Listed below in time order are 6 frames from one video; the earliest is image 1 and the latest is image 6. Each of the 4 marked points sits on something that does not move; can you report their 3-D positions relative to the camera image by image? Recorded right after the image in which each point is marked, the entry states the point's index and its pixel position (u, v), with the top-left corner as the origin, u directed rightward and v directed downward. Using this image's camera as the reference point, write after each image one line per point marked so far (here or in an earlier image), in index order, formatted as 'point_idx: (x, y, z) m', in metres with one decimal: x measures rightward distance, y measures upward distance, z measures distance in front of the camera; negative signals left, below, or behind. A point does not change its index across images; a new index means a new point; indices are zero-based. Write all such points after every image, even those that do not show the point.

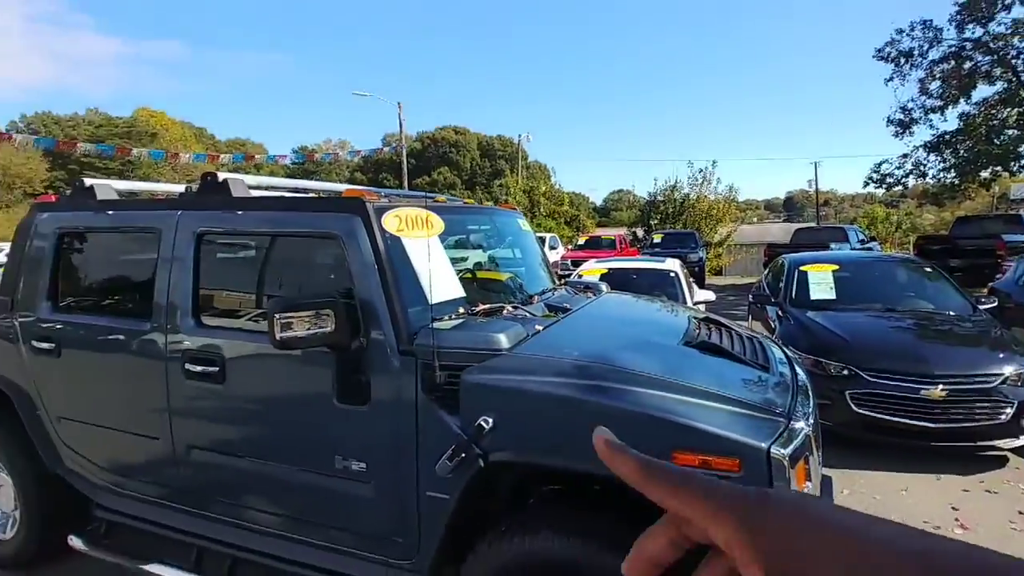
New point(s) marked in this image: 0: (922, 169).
0: (+13.3, +3.9, +18.5) m
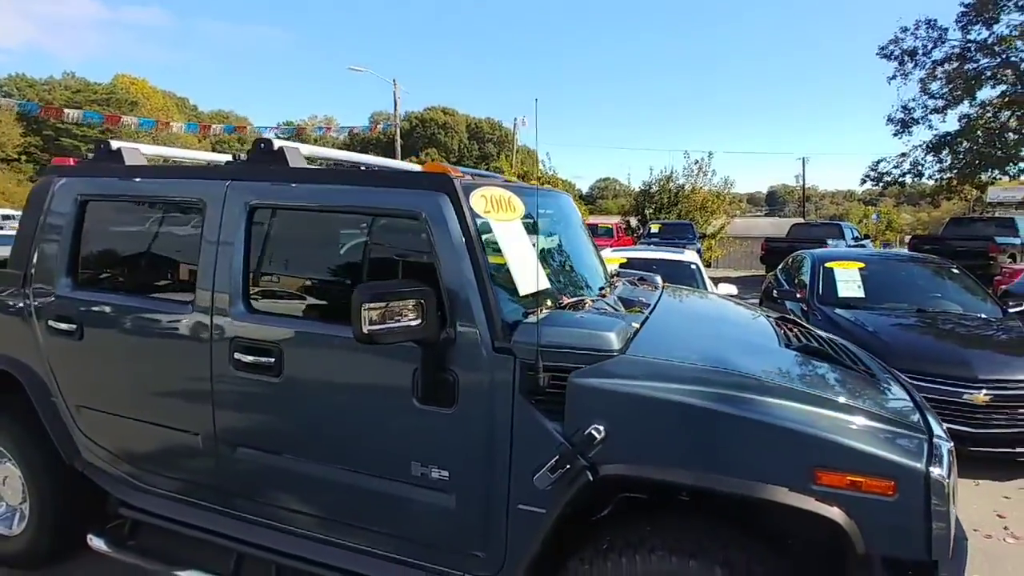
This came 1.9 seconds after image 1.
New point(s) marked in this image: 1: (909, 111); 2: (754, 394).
0: (+13.3, +3.9, +18.6) m
1: (+12.6, +5.6, +18.2) m
2: (+0.8, -0.4, +1.9) m
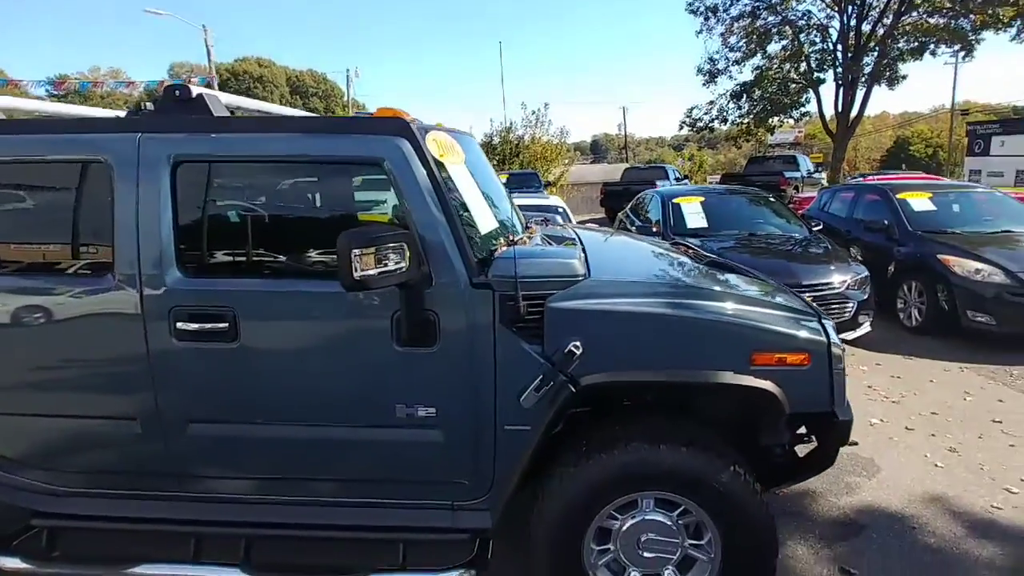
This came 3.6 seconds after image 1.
0: (+7.9, +6.4, +21.2) m
1: (+7.3, +8.1, +20.5) m
2: (+0.7, -0.1, +2.3) m
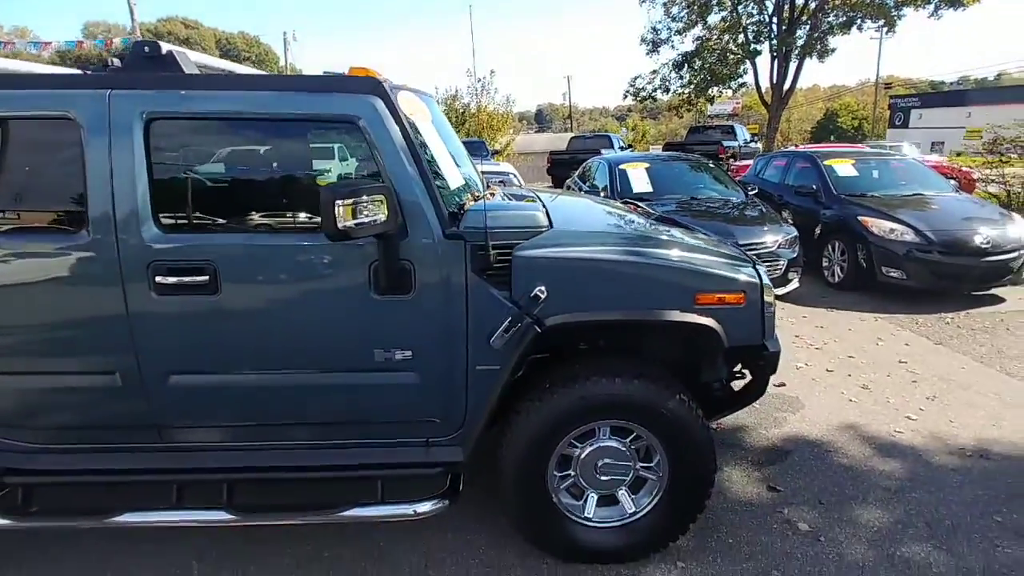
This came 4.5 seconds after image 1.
0: (+5.9, +7.7, +21.6) m
1: (+5.3, +9.3, +20.8) m
2: (+0.6, +0.2, +2.5) m
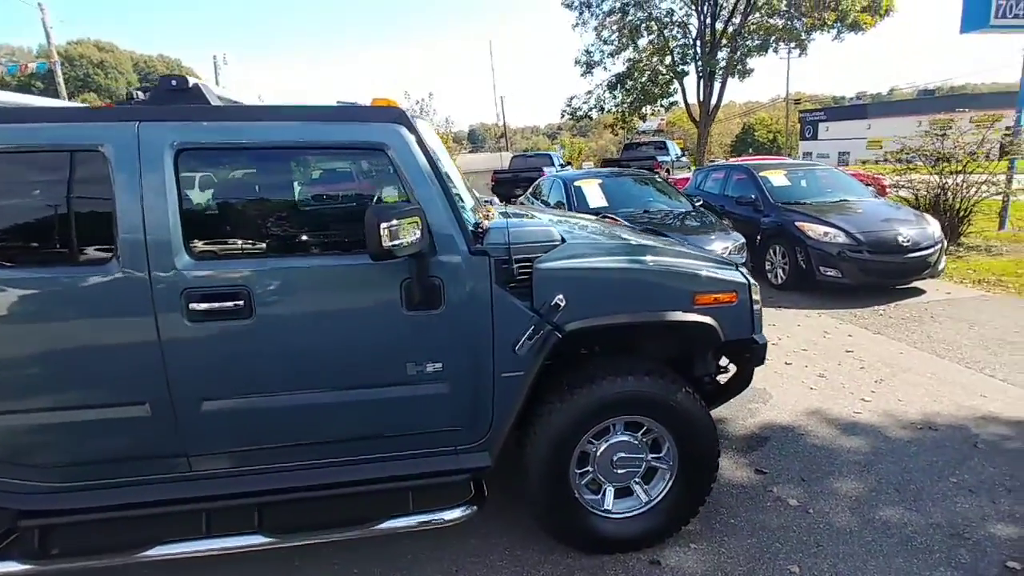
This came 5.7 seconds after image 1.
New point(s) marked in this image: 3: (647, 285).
0: (+3.5, +7.3, +22.6) m
1: (+3.0, +8.9, +21.7) m
2: (+0.7, +0.1, +2.8) m
3: (+0.6, 0.0, +2.7) m
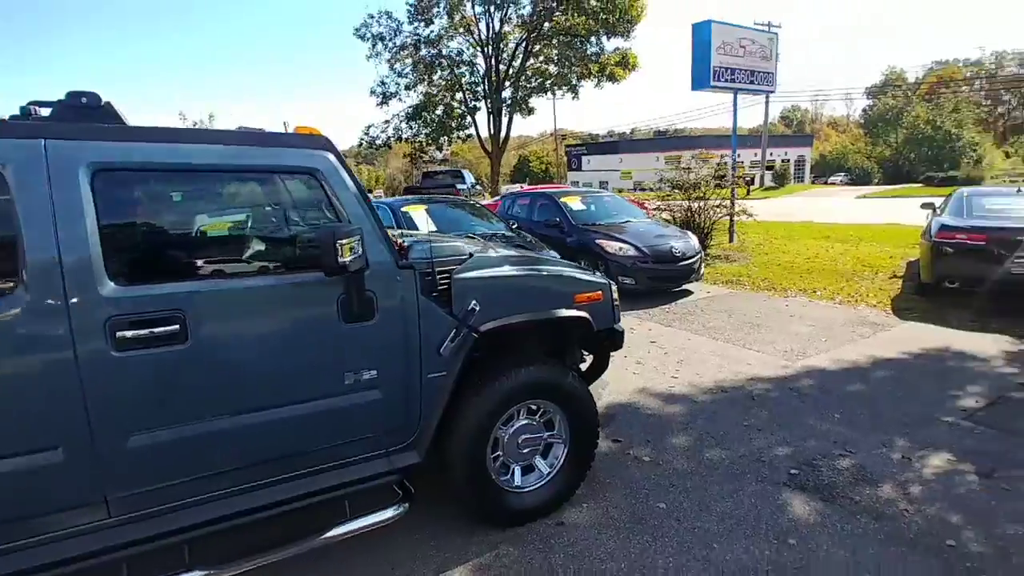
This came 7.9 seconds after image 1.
0: (-4.5, +6.3, +23.1) m
1: (-4.9, +7.8, +22.2) m
2: (+0.1, +0.1, +3.3) m
3: (+0.1, 0.0, +3.2) m
